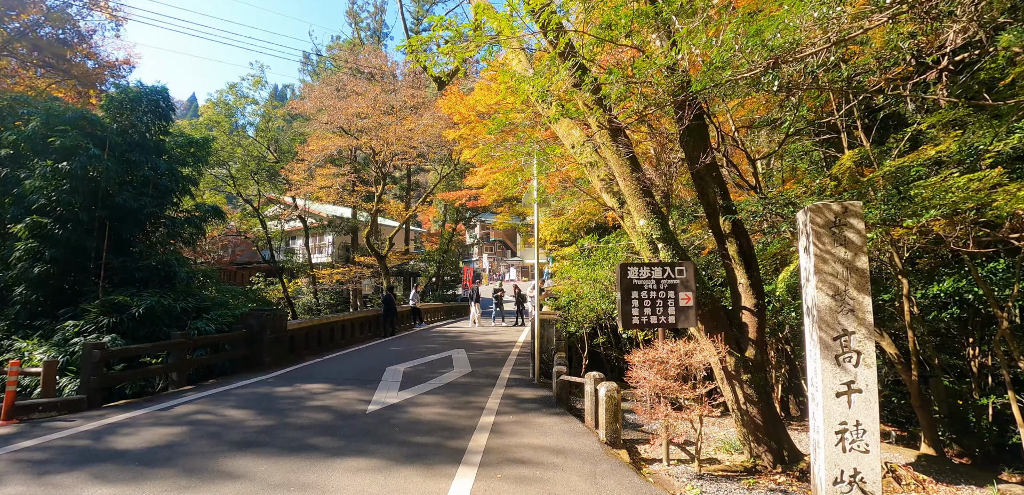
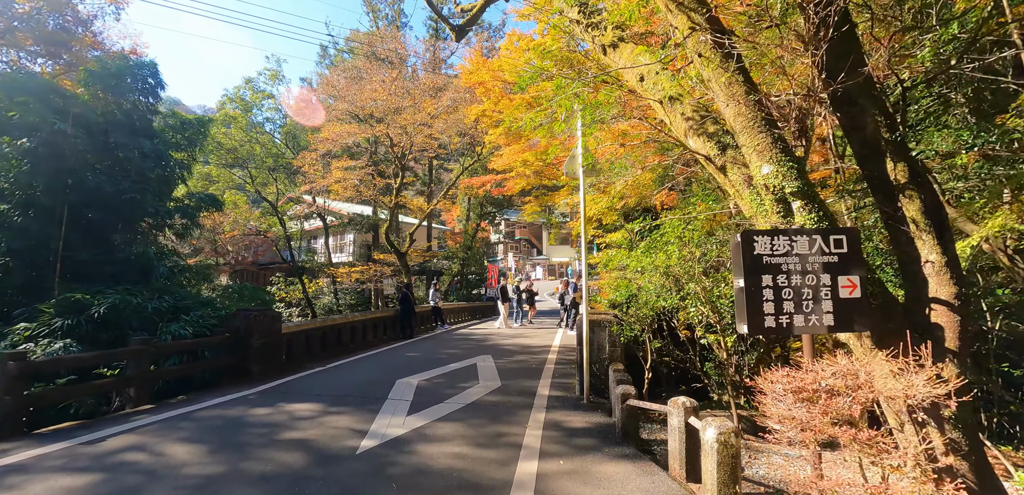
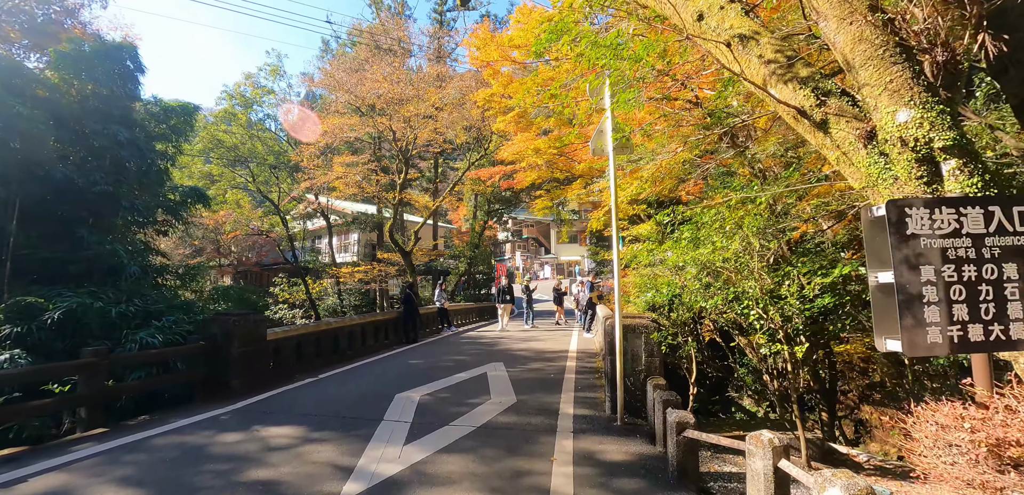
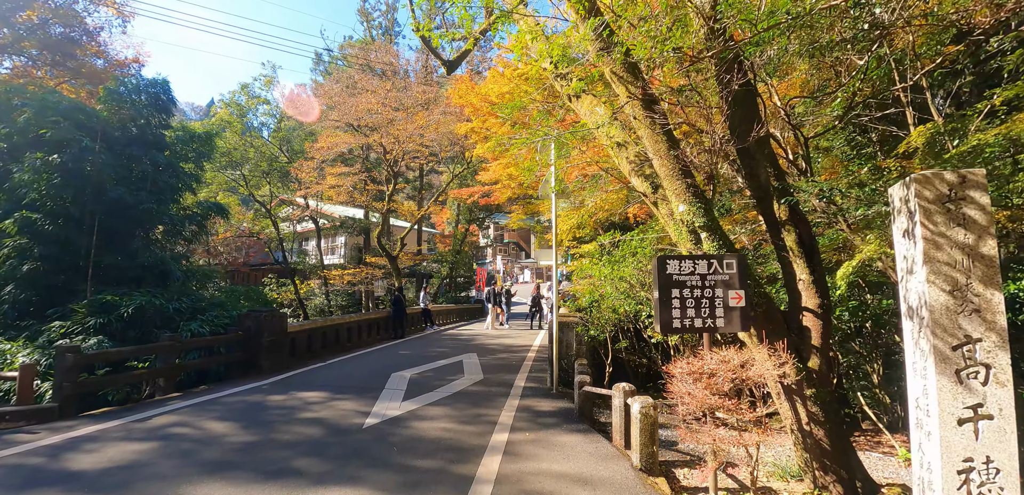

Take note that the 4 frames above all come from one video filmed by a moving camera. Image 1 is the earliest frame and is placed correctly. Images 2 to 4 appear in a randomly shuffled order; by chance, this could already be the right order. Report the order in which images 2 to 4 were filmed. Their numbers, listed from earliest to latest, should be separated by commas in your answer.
4, 2, 3
